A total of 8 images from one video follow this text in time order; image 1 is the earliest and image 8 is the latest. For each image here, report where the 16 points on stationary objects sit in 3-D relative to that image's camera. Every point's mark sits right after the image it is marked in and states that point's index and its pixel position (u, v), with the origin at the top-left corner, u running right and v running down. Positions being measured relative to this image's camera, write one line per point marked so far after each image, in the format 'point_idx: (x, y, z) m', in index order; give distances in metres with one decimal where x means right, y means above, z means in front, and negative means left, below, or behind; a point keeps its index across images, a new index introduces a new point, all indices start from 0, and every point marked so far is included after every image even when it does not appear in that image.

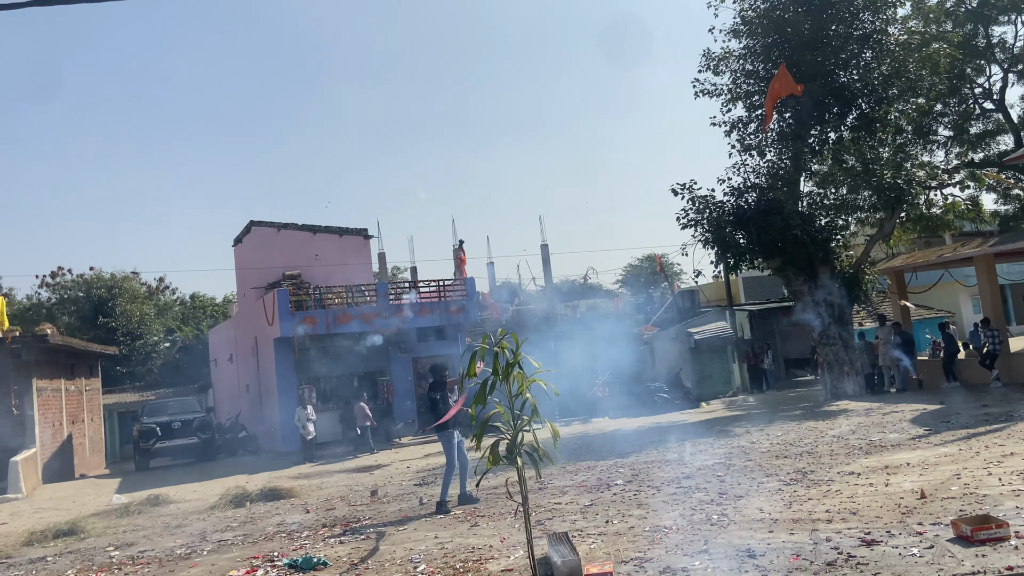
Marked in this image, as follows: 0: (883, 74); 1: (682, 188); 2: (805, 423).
0: (+7.6, +4.3, +16.3) m
1: (+3.5, +2.0, +16.4) m
2: (+4.5, -2.1, +12.3) m
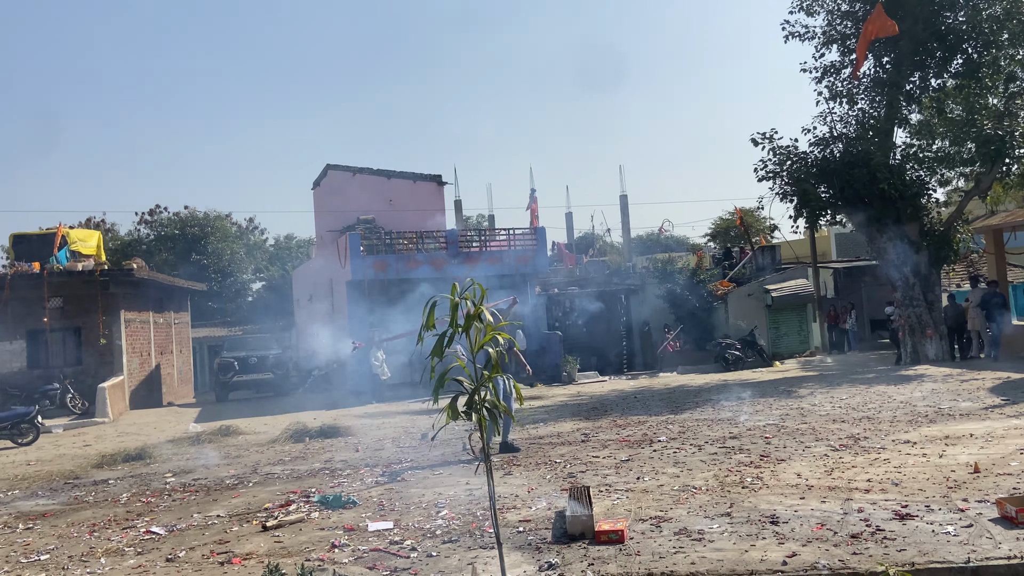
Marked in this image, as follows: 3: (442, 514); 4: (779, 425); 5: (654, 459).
0: (+9.0, +5.1, +14.9) m
1: (+4.9, +2.9, +15.6) m
2: (+5.3, -1.4, +11.7) m
3: (-0.5, -1.6, +5.6) m
4: (+2.8, -1.5, +8.5) m
5: (+1.2, -1.5, +7.1) m
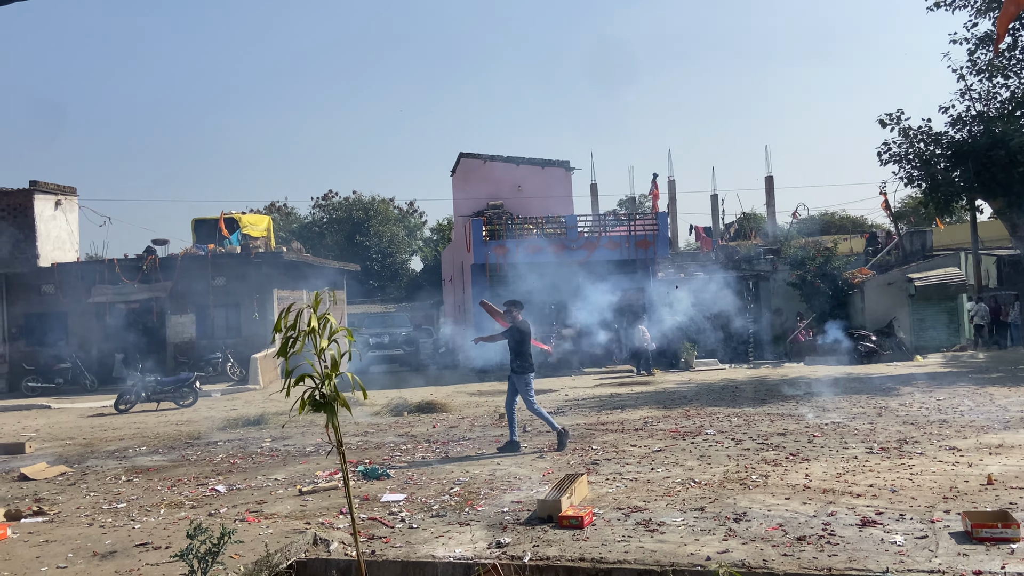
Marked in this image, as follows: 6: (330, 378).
0: (+10.8, +5.2, +13.1) m
1: (+6.9, +3.1, +14.7) m
2: (+6.5, -1.4, +10.9) m
3: (-0.5, -1.5, +6.1) m
4: (+3.4, -1.4, +8.3) m
5: (+1.5, -1.5, +7.2) m
6: (-0.7, -0.3, +3.1) m
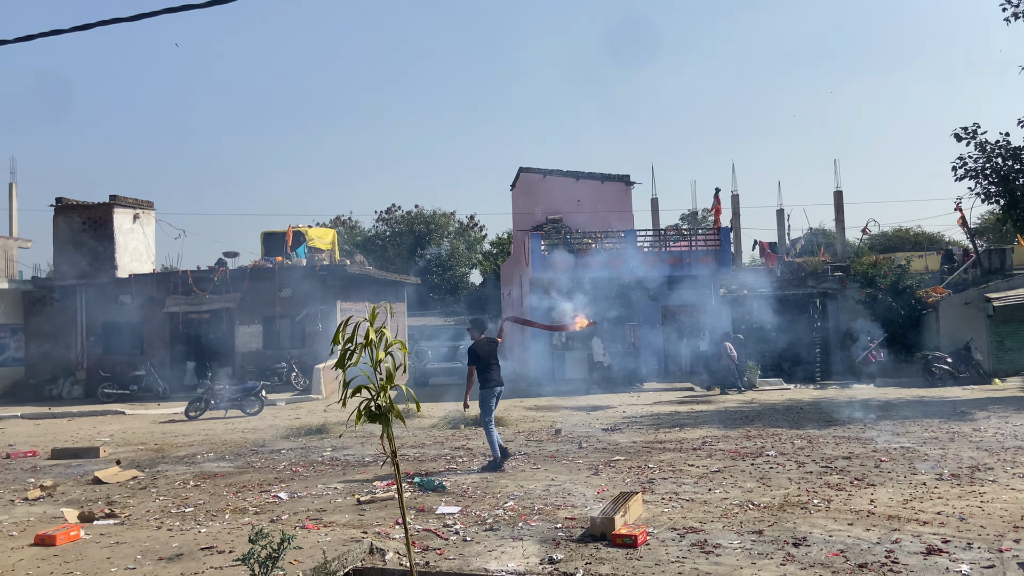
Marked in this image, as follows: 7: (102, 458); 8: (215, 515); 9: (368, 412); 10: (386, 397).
0: (+11.8, +4.8, +12.4) m
1: (+8.0, +2.8, +14.2) m
2: (+7.2, -1.6, +10.4) m
3: (-0.1, -1.6, +6.1) m
4: (+4.0, -1.6, +8.0) m
5: (+2.0, -1.6, +7.0) m
6: (-0.5, -0.4, +3.2) m
7: (-5.2, -2.1, +10.1) m
8: (-2.3, -1.7, +6.2) m
9: (-0.6, -0.5, +3.2) m
10: (-0.5, -0.4, +3.2) m
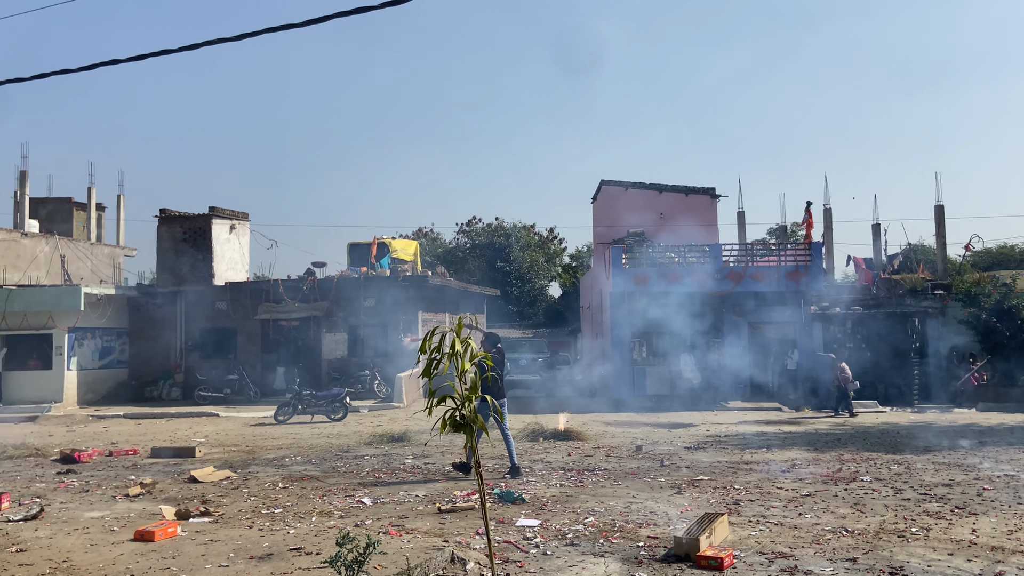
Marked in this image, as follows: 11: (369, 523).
0: (+13.1, +4.5, +11.2) m
1: (+9.5, +2.4, +13.4) m
2: (+8.2, -1.9, +9.6) m
3: (+0.6, -1.7, +6.0) m
4: (+4.8, -1.8, +7.5) m
5: (+2.7, -1.8, +6.8) m
6: (-0.2, -0.5, +3.2) m
7: (-4.1, -2.2, +10.5) m
8: (-1.7, -1.8, +6.3) m
9: (-0.2, -0.5, +3.2) m
10: (-0.2, -0.5, +3.3) m
11: (-1.1, -1.7, +5.9) m
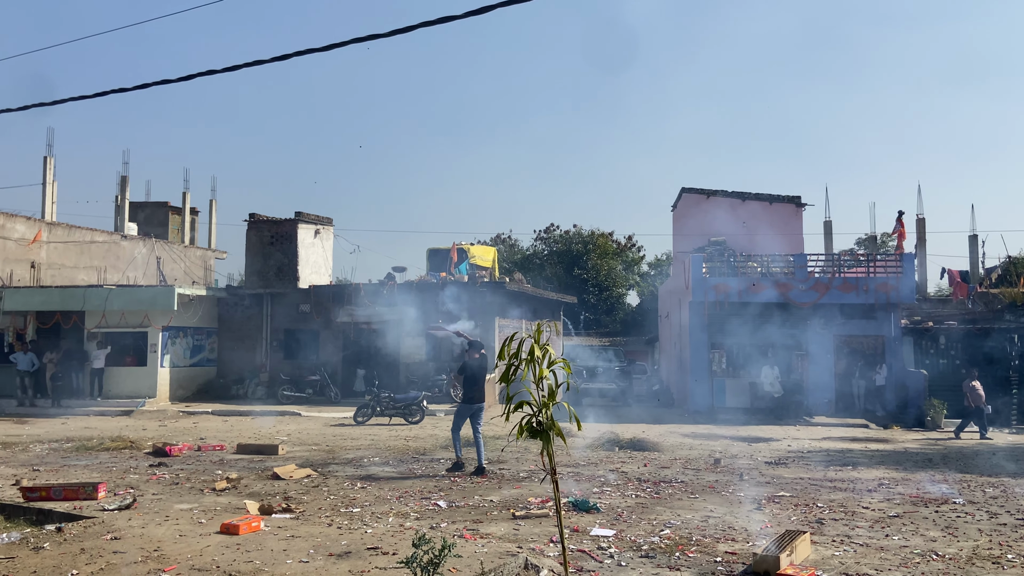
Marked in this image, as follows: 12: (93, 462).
0: (+14.2, +4.1, +9.9) m
1: (+10.8, +2.2, +12.4) m
2: (+9.1, -2.1, +8.7) m
3: (+1.1, -1.8, +5.9) m
4: (+5.4, -1.9, +7.0) m
5: (+3.3, -1.9, +6.4) m
6: (+0.1, -0.5, +3.2) m
7: (-3.2, -2.3, +10.9) m
8: (-1.1, -1.8, +6.4) m
9: (+0.1, -0.6, +3.2) m
10: (+0.1, -0.5, +3.3) m
11: (-0.5, -1.8, +6.0) m
12: (-5.2, -2.2, +10.0) m
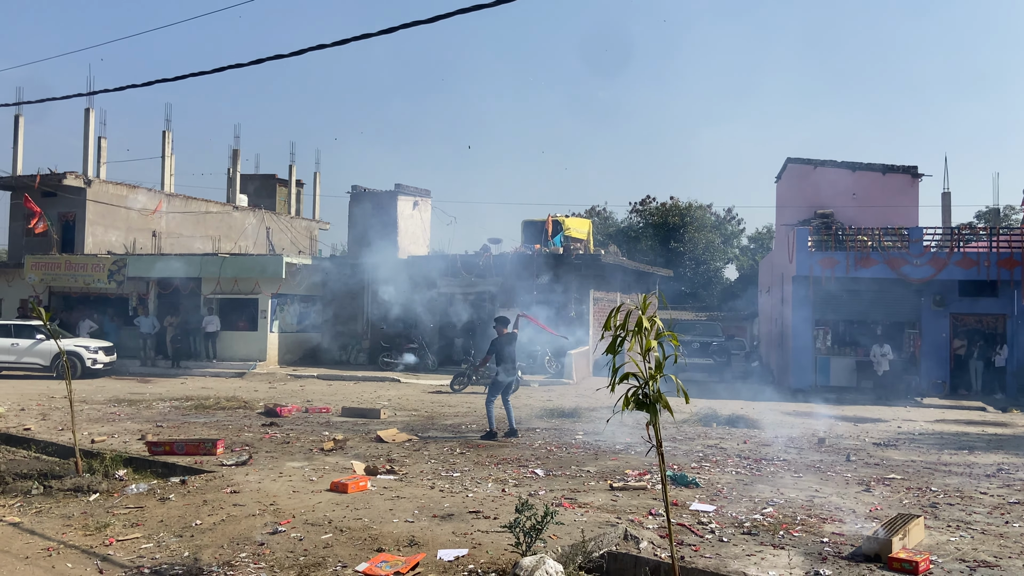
0: (+15.3, +4.3, +8.0) m
1: (+12.2, +2.4, +11.0) m
2: (+10.1, -1.9, +7.7) m
3: (+1.8, -1.6, +5.8) m
4: (+6.3, -1.8, +6.4) m
5: (+4.1, -1.7, +6.1) m
6: (+0.6, -0.4, +3.2) m
7: (-1.8, -1.8, +11.2) m
8: (-0.3, -1.6, +6.6) m
9: (+0.5, -0.4, +3.2) m
10: (+0.6, -0.4, +3.2) m
11: (+0.2, -1.6, +6.1) m
12: (-4.0, -1.8, +10.6) m
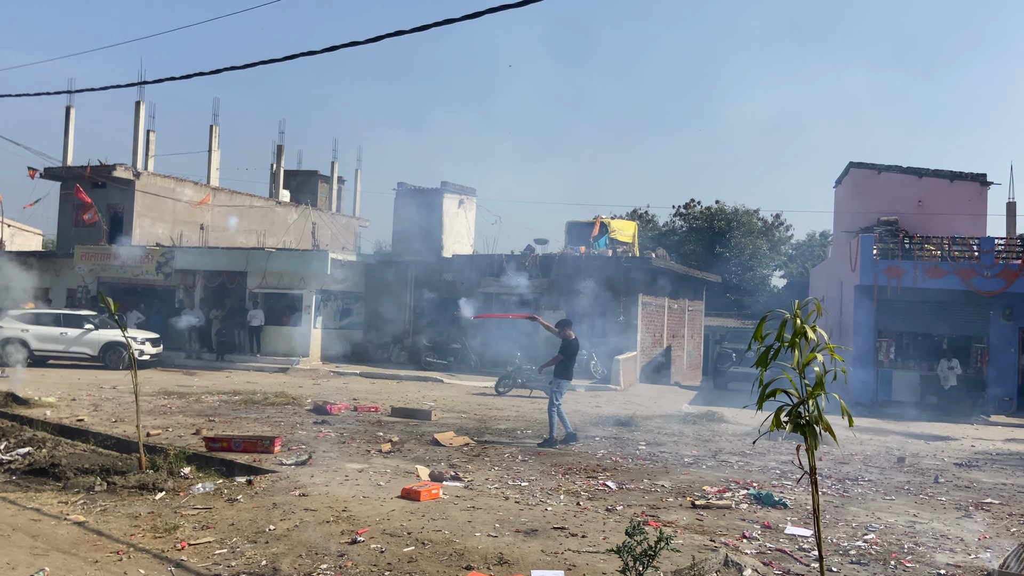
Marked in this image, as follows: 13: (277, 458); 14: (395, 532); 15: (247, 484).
0: (+16.1, +3.9, +7.1) m
1: (+13.1, +2.1, +10.2) m
2: (+10.7, -2.2, +6.9) m
3: (+2.4, -1.7, +5.4) m
4: (+6.8, -1.9, +5.8) m
5: (+4.7, -1.8, +5.6) m
6: (+1.0, -0.4, +2.8) m
7: (-1.1, -1.8, +10.9) m
8: (+0.3, -1.6, +6.2) m
9: (+1.0, -0.5, +2.9) m
10: (+1.0, -0.4, +2.9) m
11: (+0.8, -1.6, +5.7) m
12: (-3.3, -1.7, +10.4) m
13: (-2.0, -1.5, +6.8) m
14: (-0.7, -1.4, +4.6) m
15: (-1.9, -1.4, +5.8) m
